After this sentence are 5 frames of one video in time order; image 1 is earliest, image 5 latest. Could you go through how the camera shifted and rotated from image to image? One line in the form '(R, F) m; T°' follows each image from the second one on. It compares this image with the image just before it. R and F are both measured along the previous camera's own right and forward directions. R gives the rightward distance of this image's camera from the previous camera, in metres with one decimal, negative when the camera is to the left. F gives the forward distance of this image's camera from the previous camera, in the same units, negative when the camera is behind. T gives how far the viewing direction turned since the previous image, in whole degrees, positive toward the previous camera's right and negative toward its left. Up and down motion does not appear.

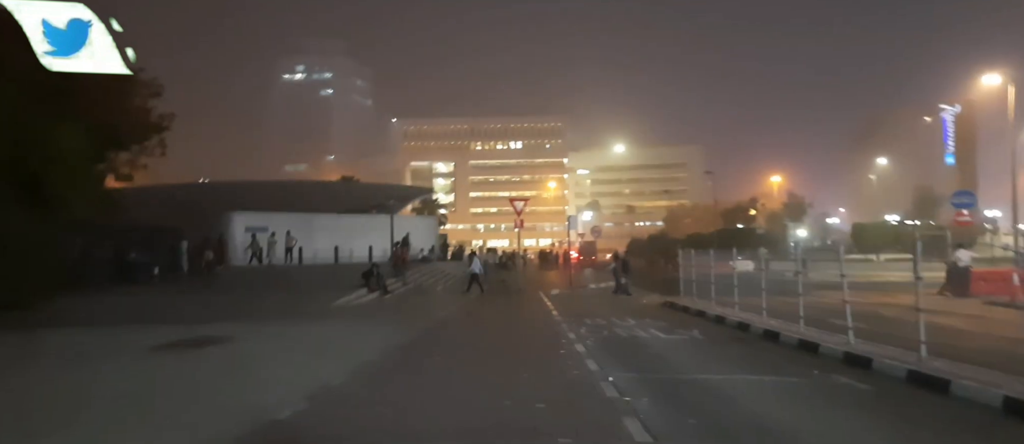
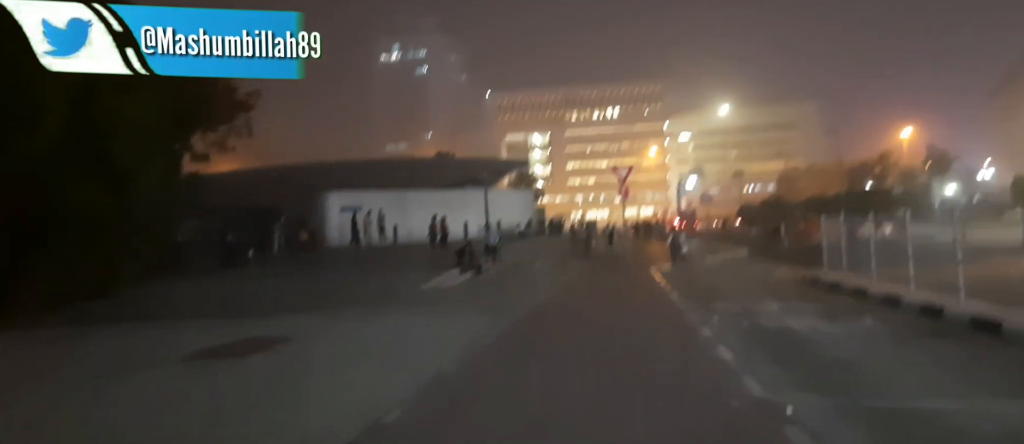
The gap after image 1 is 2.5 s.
(-0.2, +2.4) m; -9°
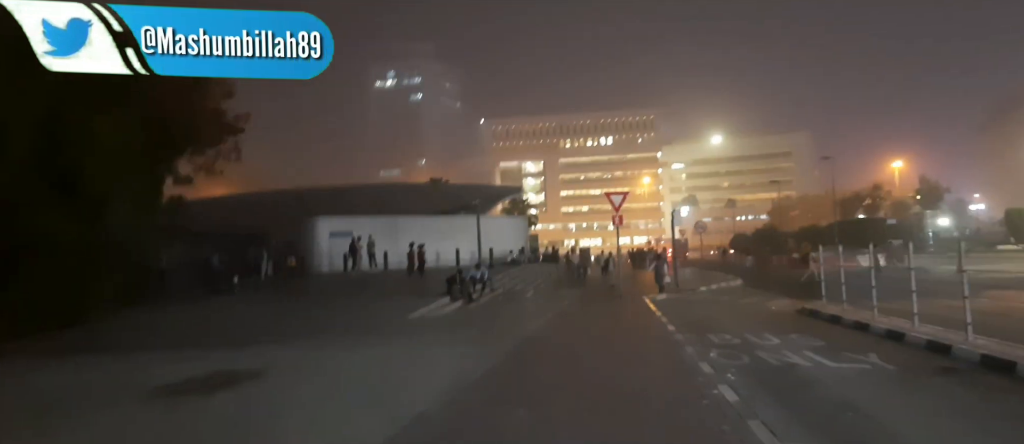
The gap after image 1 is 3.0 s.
(0.0, +0.4) m; +1°
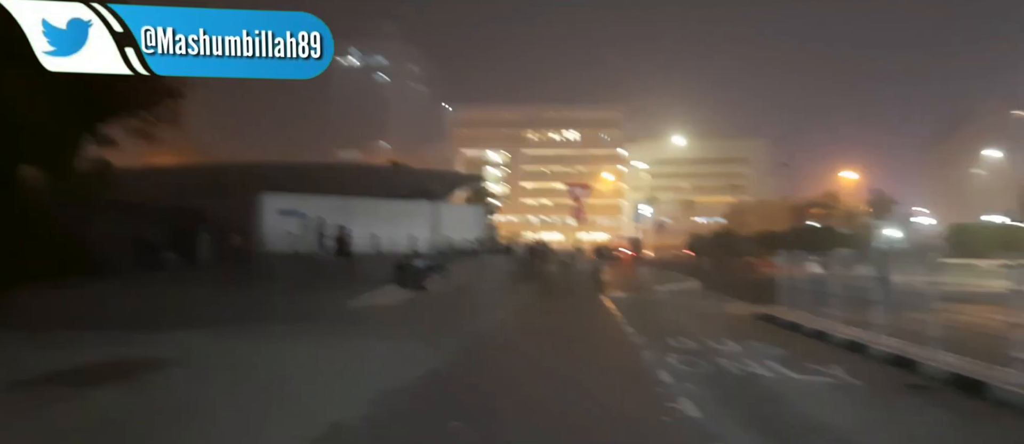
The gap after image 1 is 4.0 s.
(+0.1, +0.9) m; +4°
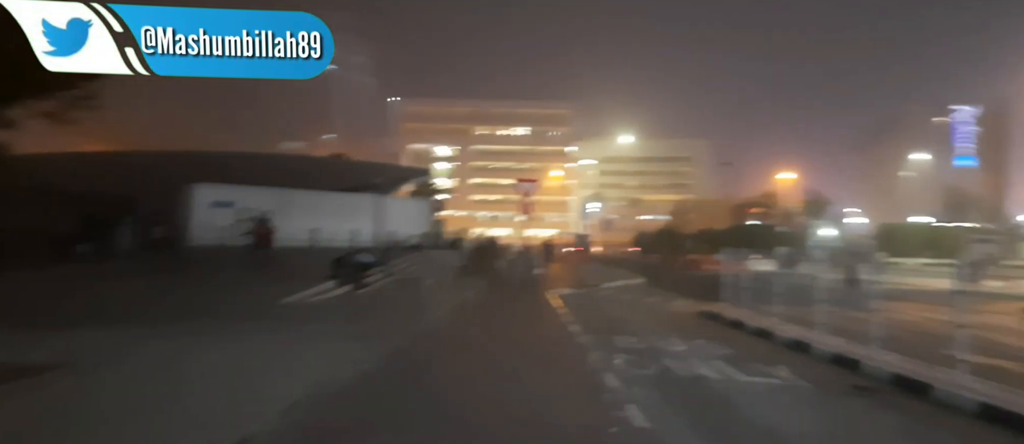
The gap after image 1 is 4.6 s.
(+0.1, +0.5) m; +5°
